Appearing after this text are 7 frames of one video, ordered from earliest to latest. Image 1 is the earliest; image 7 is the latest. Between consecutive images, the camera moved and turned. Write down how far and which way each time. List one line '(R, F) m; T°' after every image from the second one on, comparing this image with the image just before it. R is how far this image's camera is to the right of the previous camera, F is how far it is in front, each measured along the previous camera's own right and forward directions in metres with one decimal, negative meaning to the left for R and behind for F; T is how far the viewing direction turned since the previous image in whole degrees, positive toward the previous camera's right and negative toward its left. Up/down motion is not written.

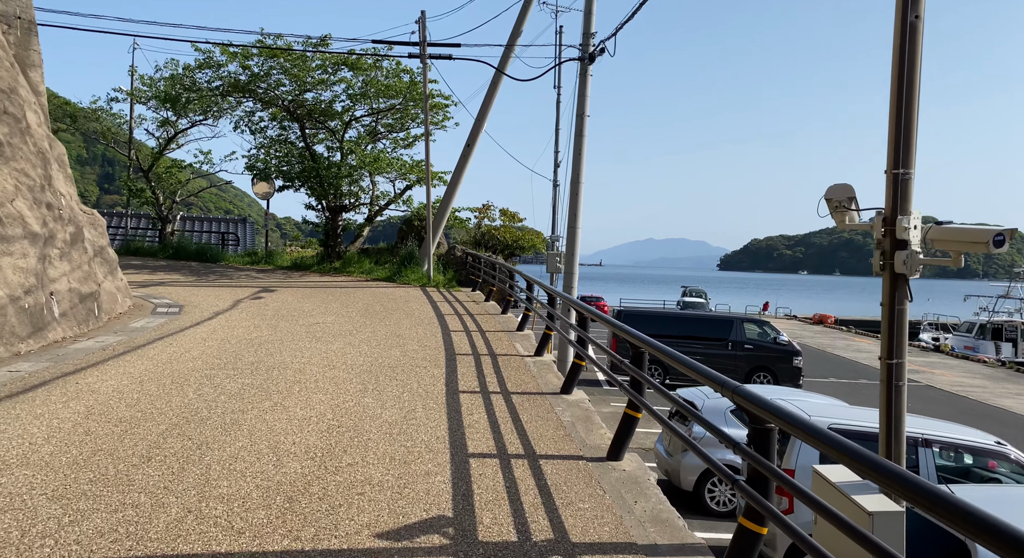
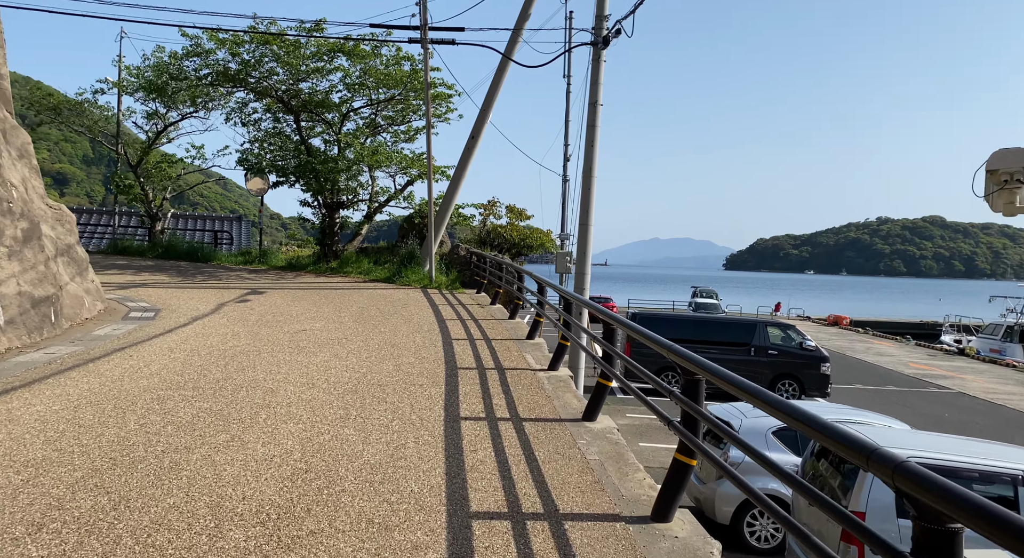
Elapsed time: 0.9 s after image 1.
(0.0, +1.1) m; 0°
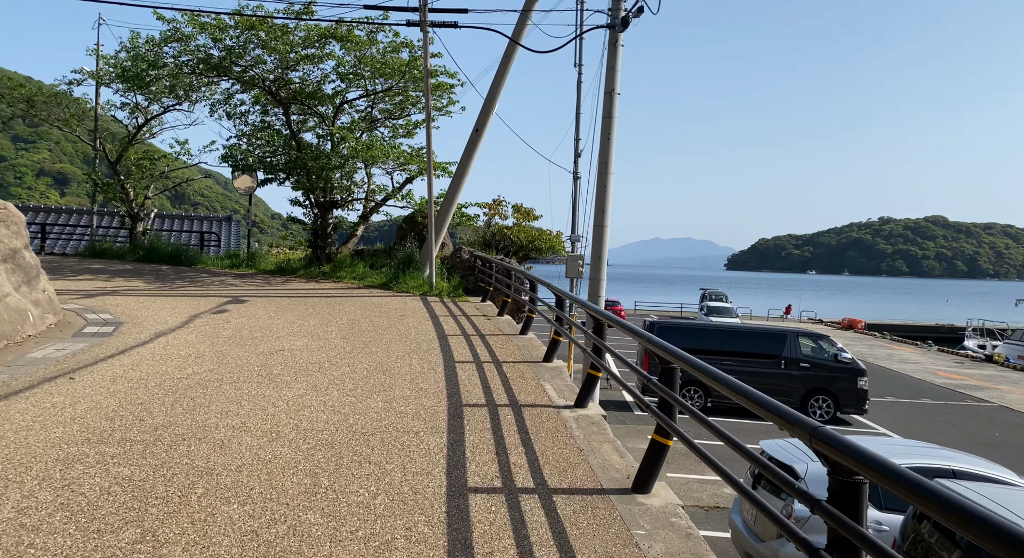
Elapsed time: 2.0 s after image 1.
(-0.1, +1.4) m; 0°
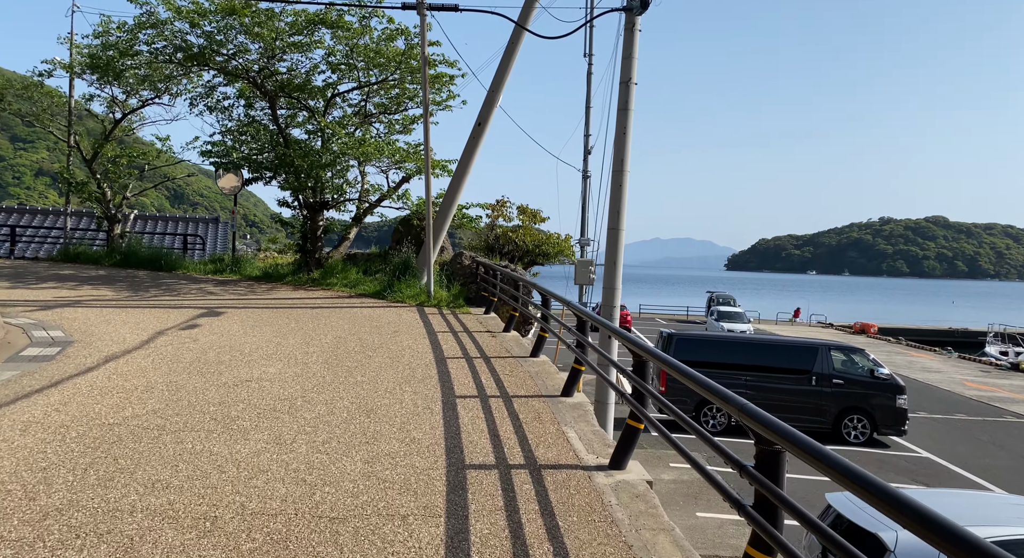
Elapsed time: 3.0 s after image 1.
(-0.1, +1.3) m; 0°
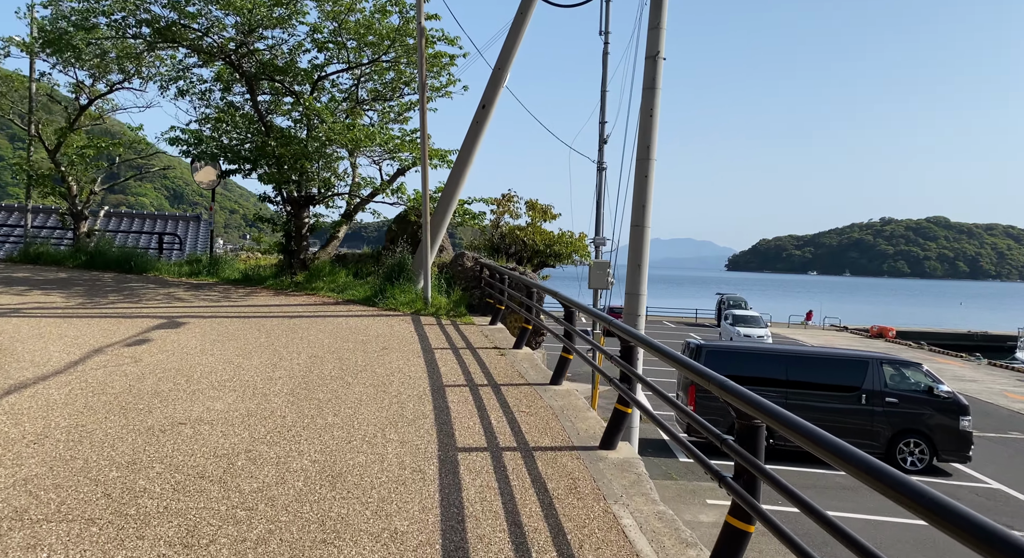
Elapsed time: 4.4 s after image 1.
(-0.1, +1.7) m; 0°
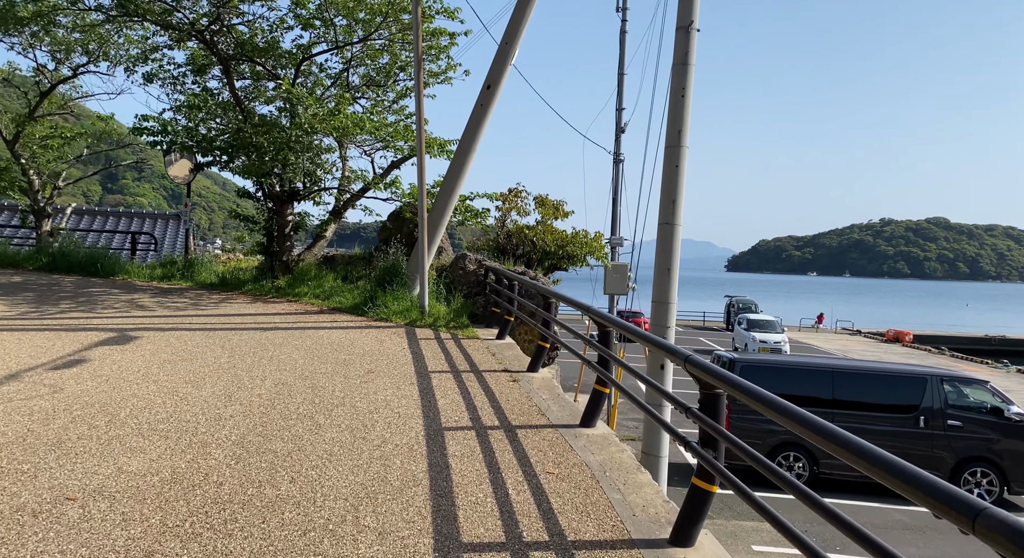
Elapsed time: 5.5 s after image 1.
(-0.1, +1.5) m; 0°
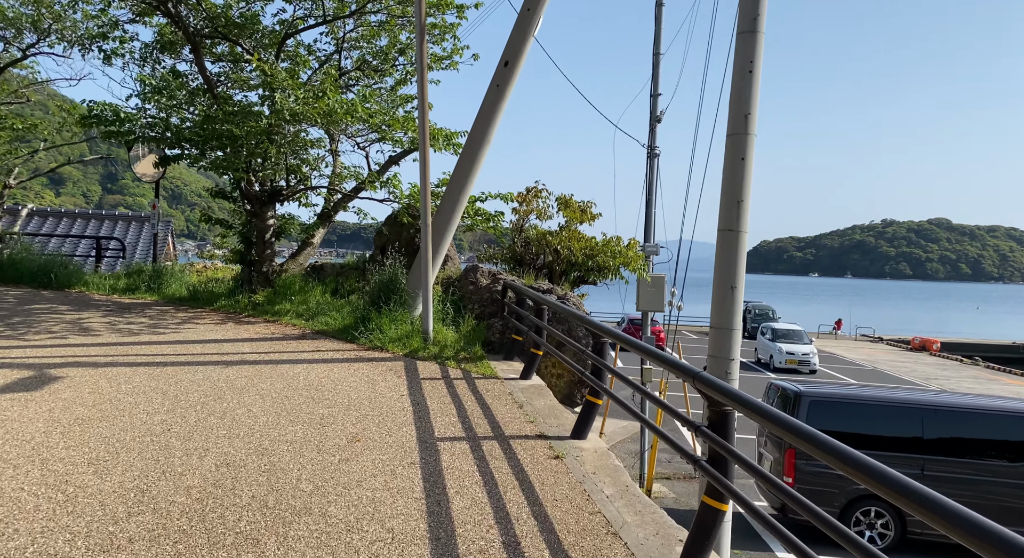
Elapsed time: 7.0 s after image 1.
(-0.2, +1.9) m; 0°
